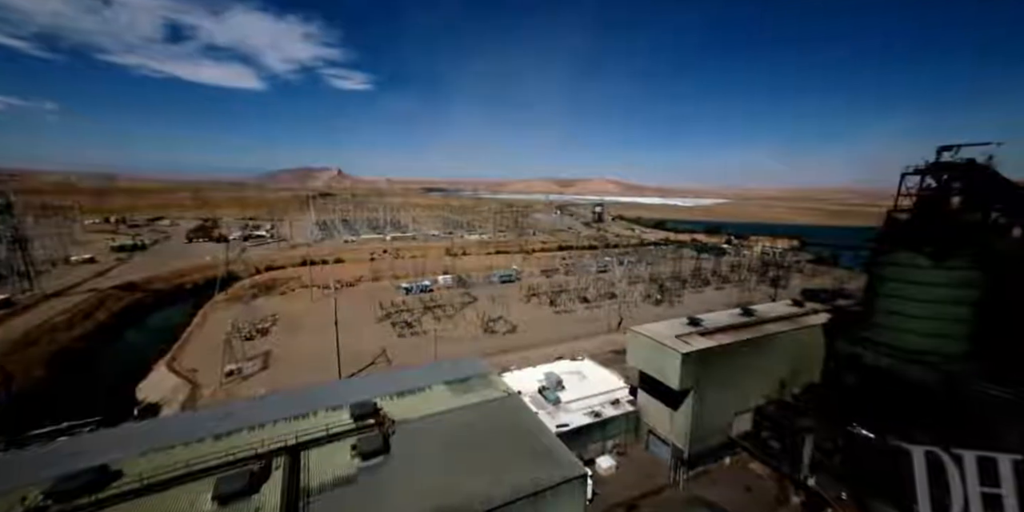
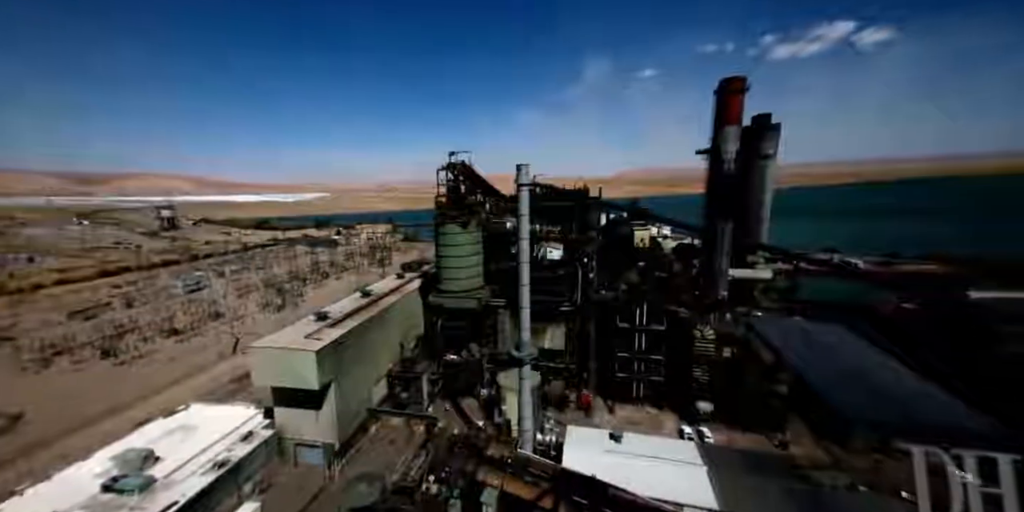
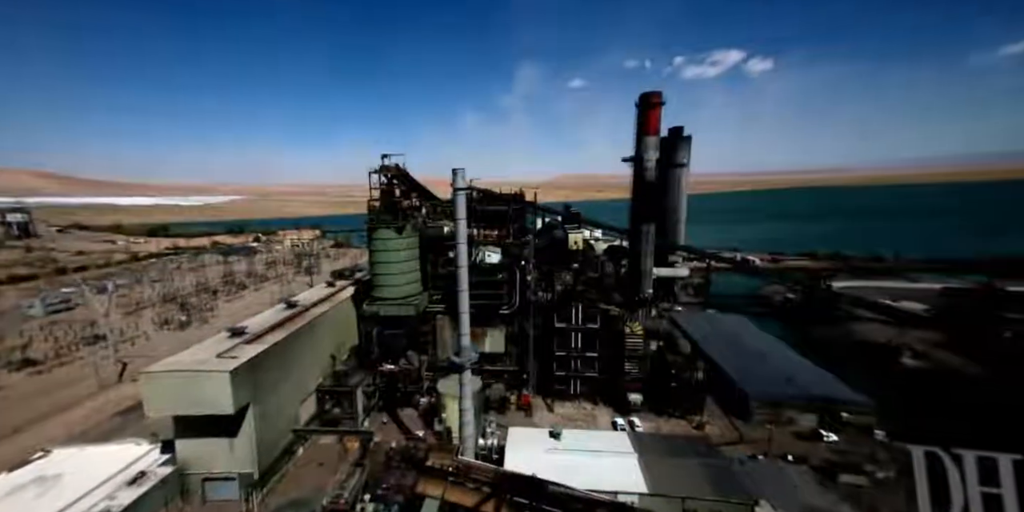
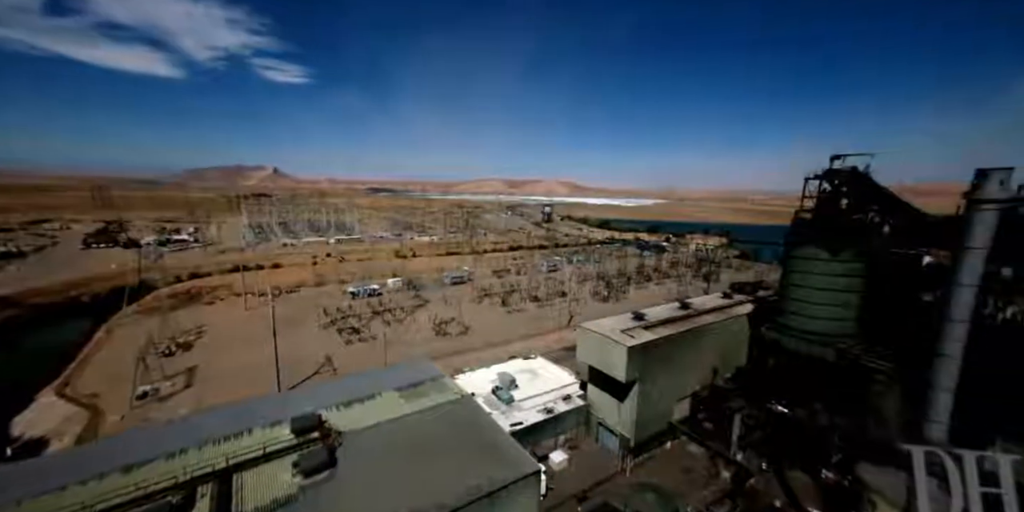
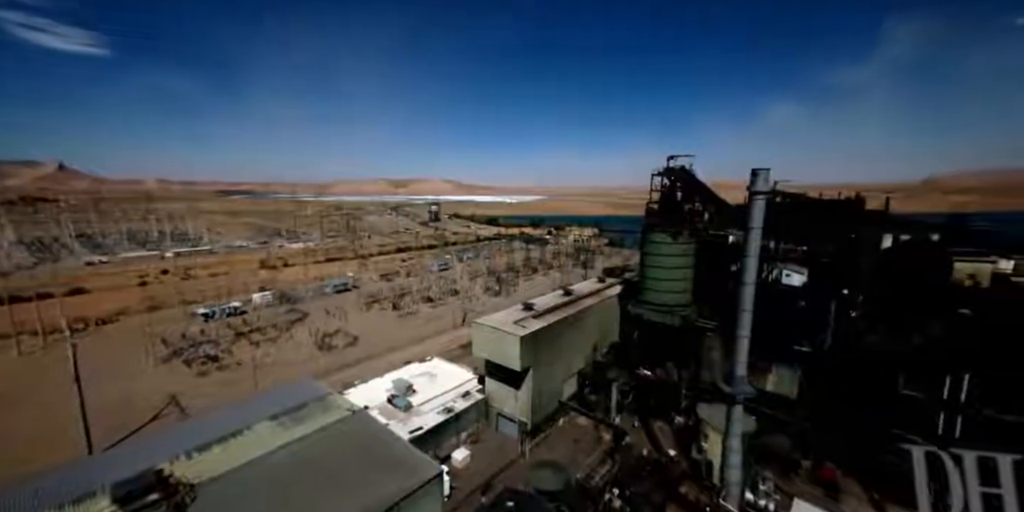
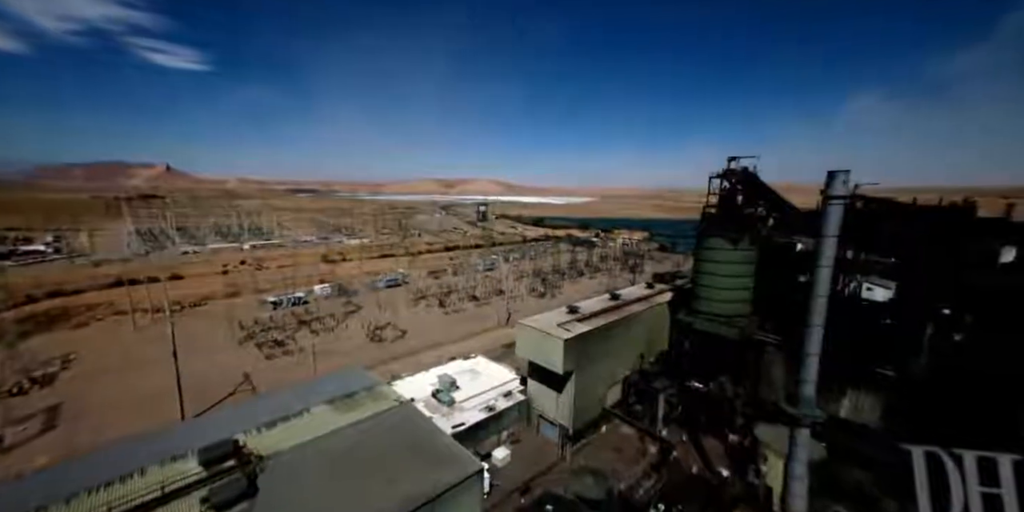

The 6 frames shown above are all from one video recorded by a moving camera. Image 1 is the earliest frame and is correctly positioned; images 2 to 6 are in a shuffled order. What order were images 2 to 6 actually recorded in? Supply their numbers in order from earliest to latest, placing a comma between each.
4, 6, 5, 2, 3
